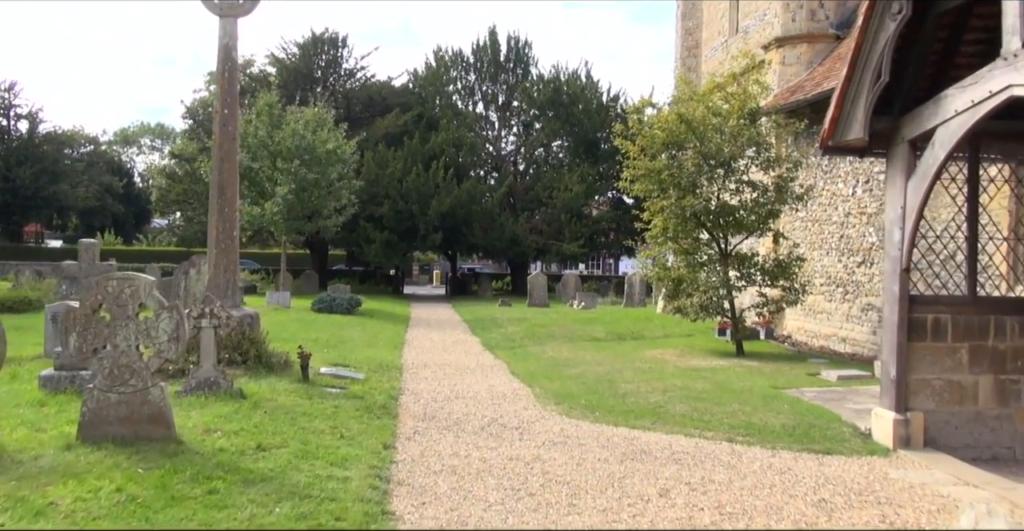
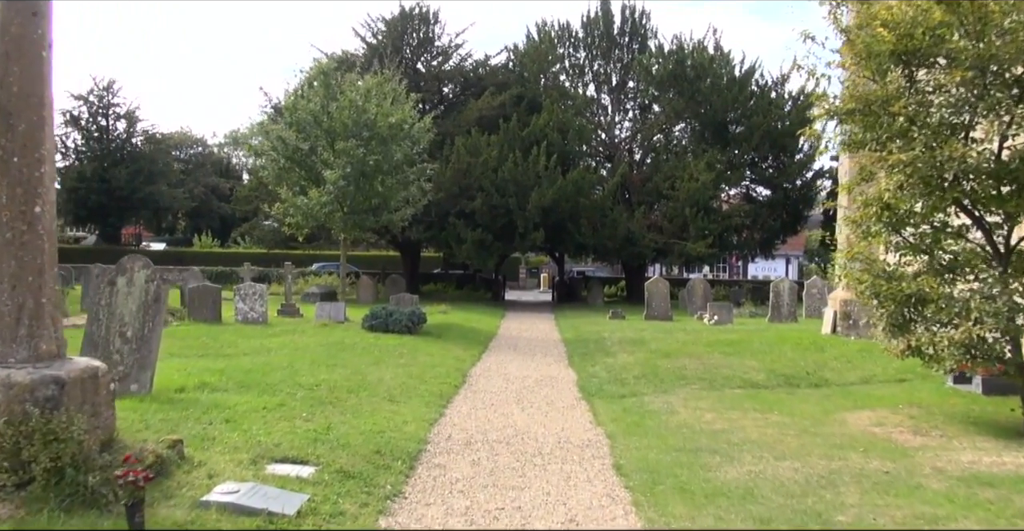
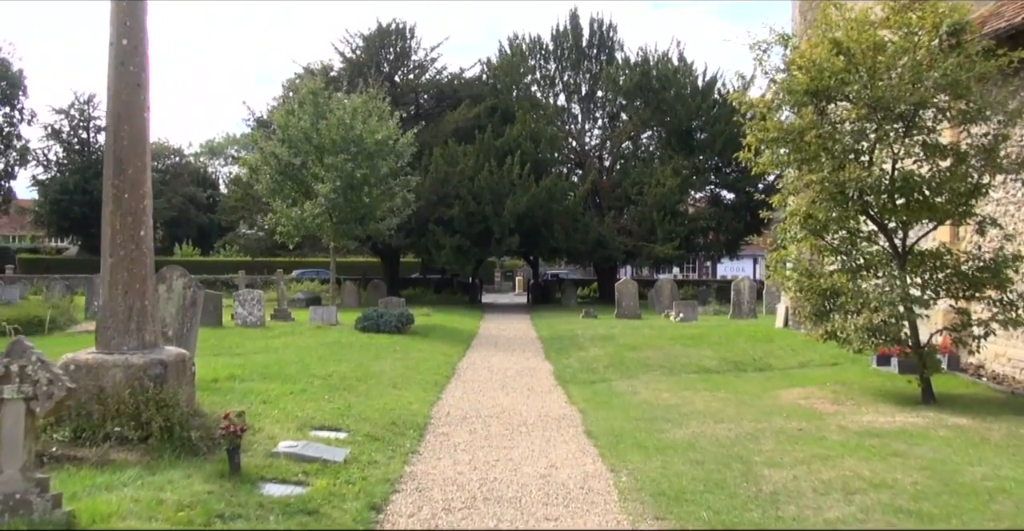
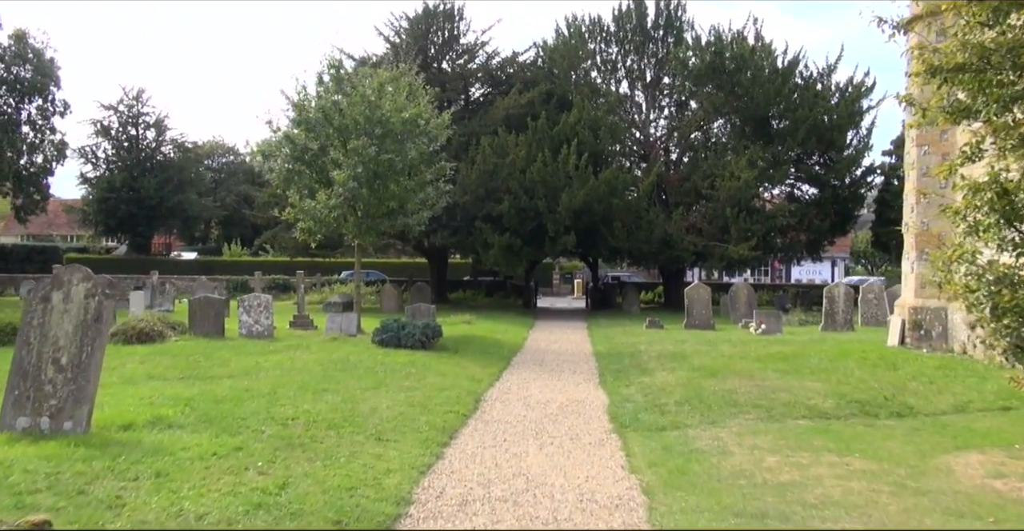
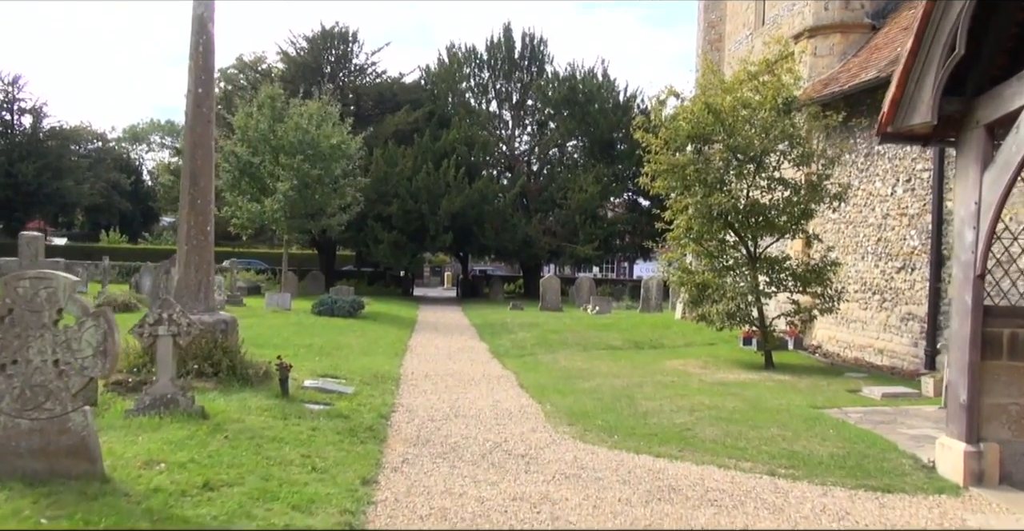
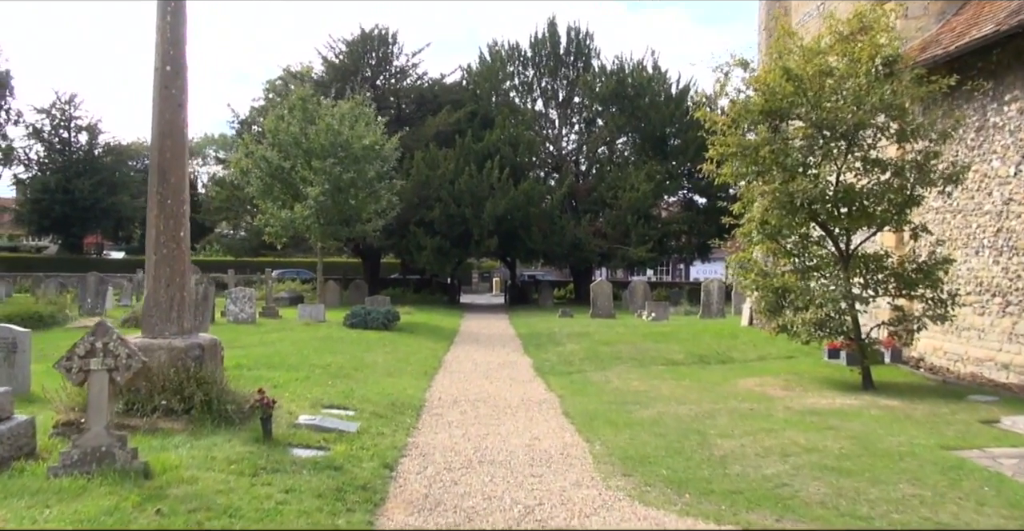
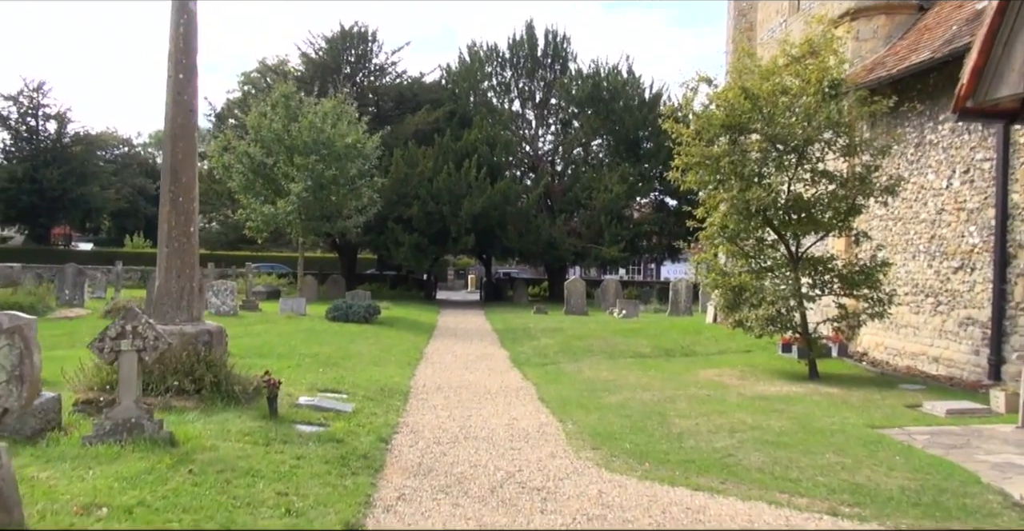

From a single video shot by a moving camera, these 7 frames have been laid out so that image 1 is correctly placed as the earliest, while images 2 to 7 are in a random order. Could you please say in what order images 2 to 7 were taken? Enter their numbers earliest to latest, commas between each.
5, 7, 6, 3, 2, 4
